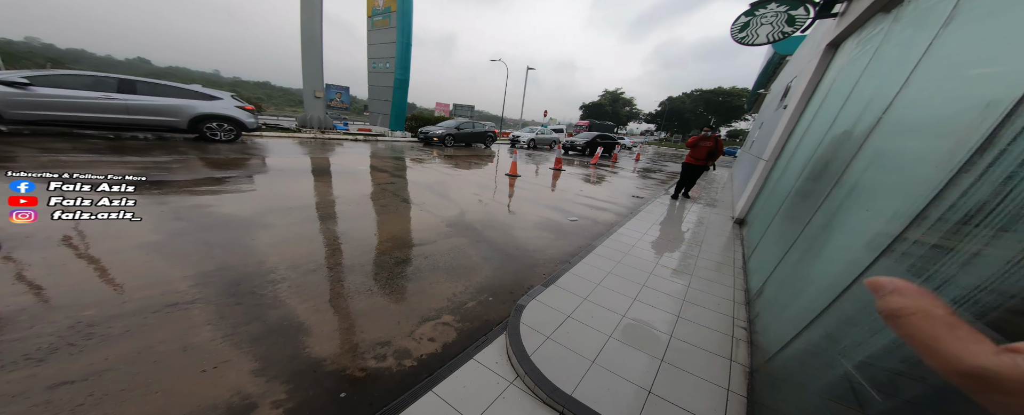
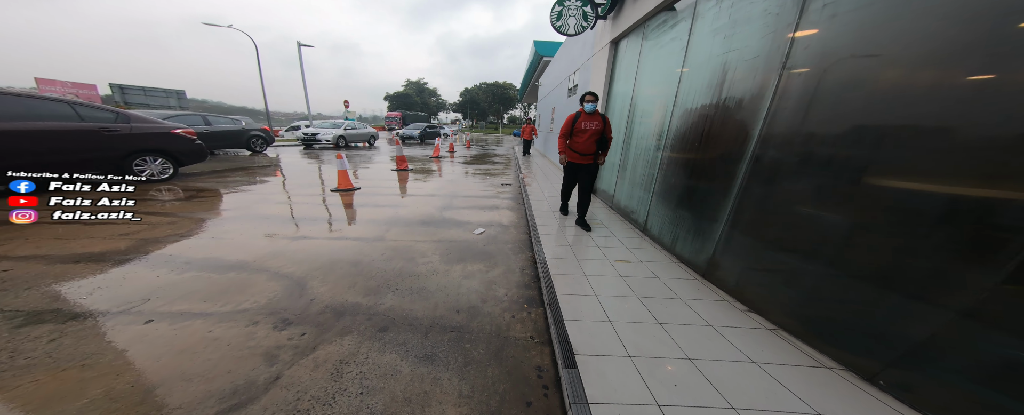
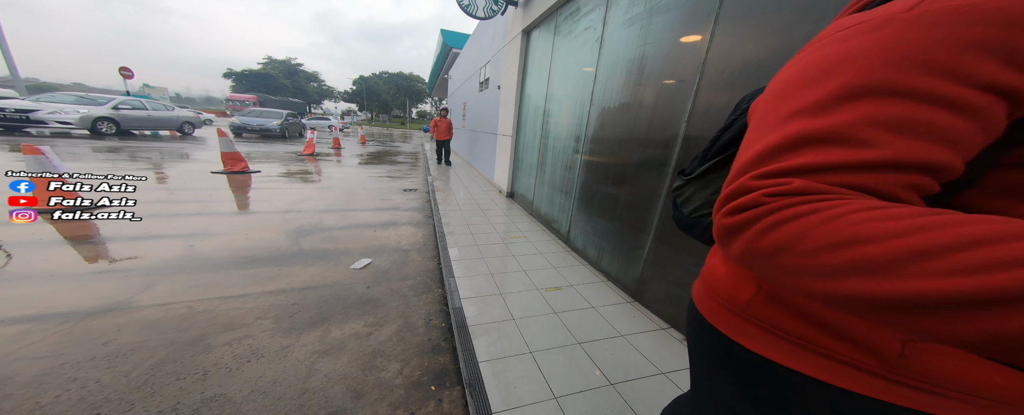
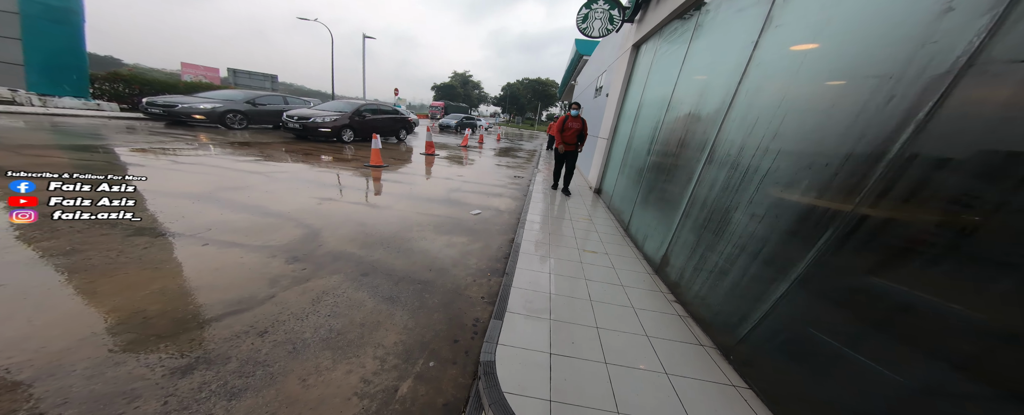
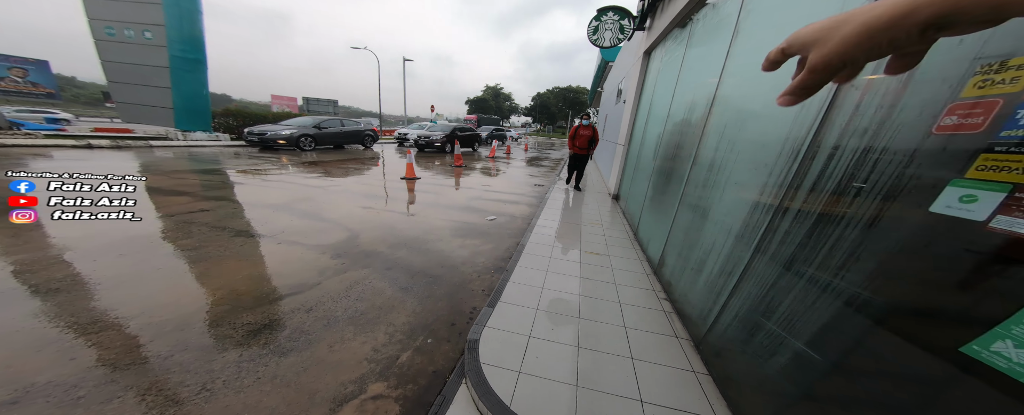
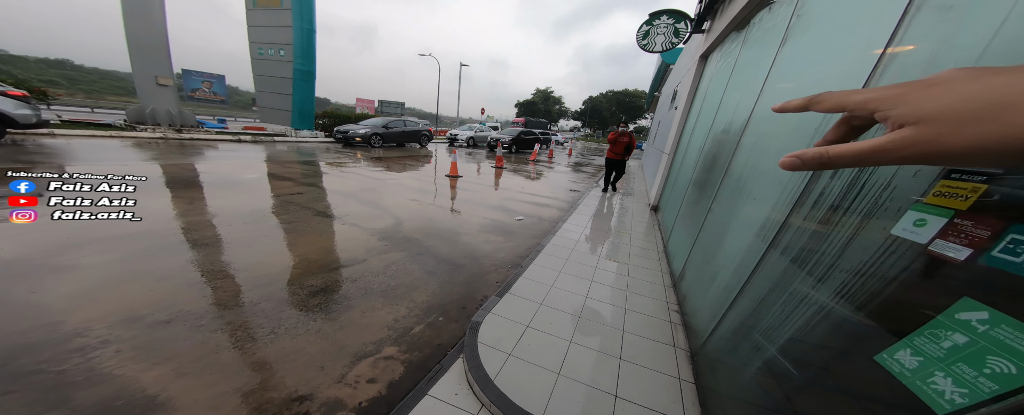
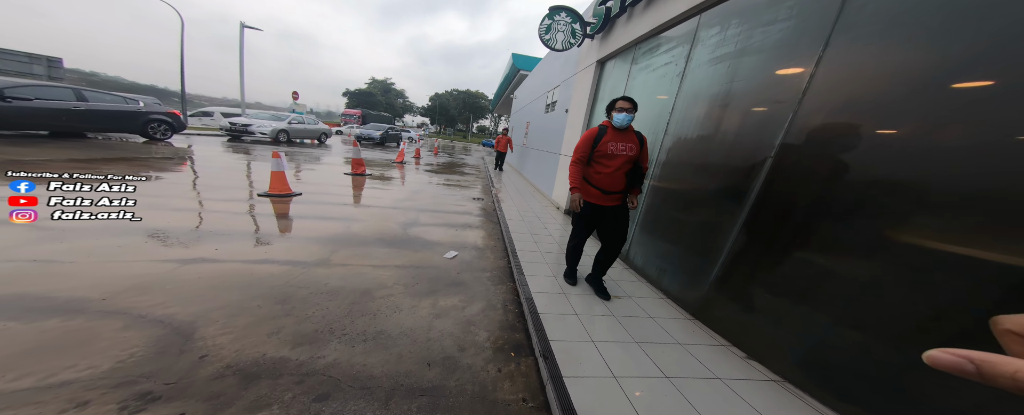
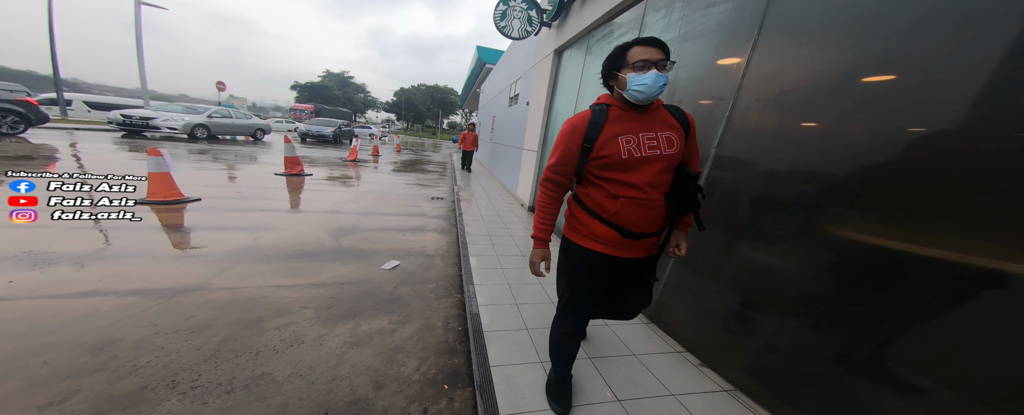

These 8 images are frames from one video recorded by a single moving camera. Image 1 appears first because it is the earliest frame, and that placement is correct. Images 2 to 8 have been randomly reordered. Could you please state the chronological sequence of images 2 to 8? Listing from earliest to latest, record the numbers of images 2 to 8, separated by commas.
6, 5, 4, 2, 7, 8, 3
